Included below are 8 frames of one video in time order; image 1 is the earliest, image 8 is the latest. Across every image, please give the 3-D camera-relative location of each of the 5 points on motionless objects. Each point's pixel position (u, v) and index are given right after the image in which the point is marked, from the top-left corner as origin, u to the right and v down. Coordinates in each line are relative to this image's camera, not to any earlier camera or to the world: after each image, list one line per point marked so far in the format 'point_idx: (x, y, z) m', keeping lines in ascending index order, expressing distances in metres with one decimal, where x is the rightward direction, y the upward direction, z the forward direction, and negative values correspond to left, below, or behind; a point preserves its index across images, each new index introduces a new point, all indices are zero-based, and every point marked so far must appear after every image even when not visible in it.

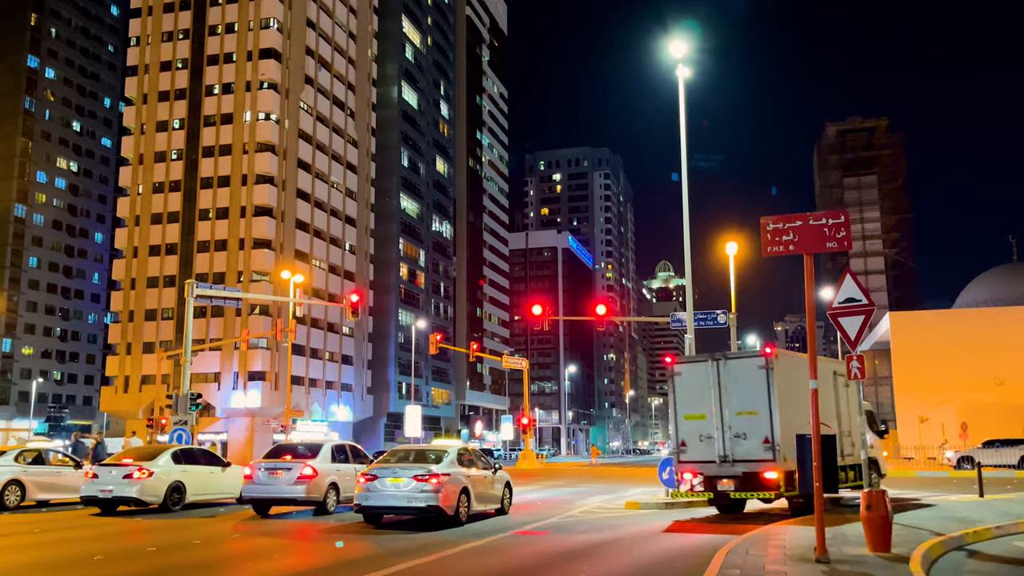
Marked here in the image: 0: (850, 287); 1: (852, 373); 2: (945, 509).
0: (+5.2, 0.0, +13.0) m
1: (+5.3, -1.4, +13.1) m
2: (+7.0, -3.6, +13.5) m
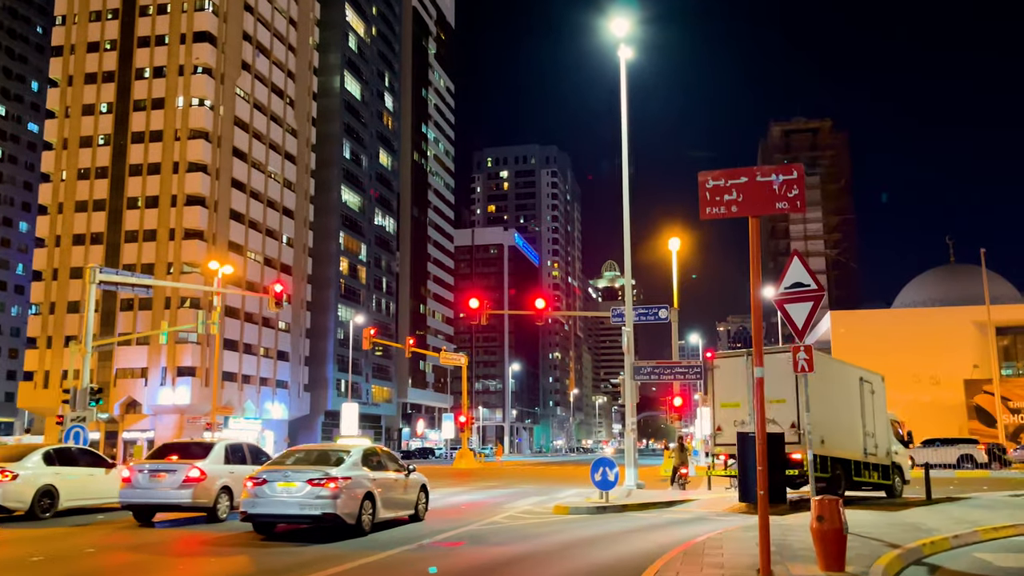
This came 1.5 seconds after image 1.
0: (+4.0, +0.2, +11.8) m
1: (+4.1, -1.1, +11.9) m
2: (+5.7, -3.4, +12.4) m
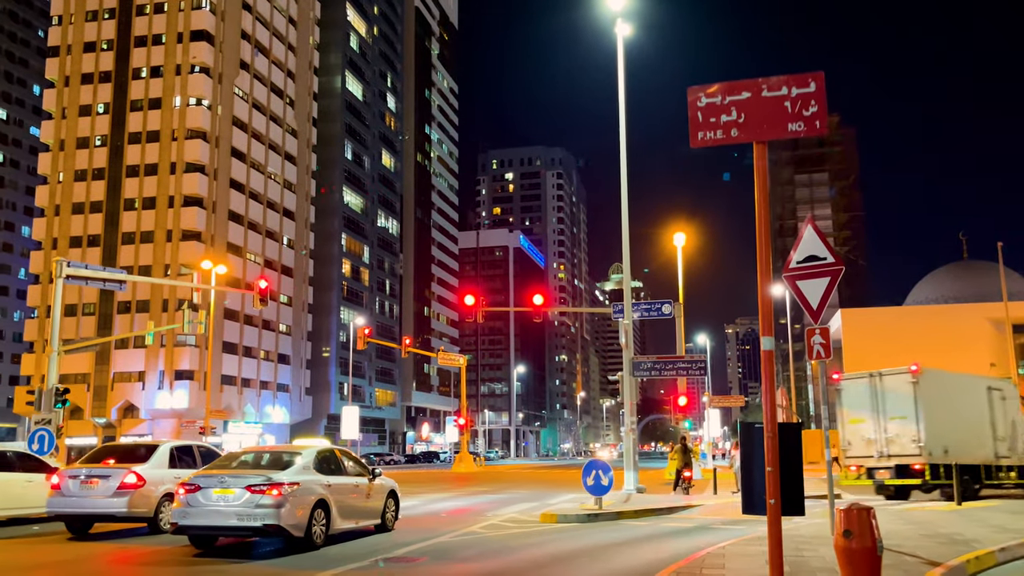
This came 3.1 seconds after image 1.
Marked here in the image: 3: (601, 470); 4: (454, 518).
0: (+3.6, +0.5, +10.2) m
1: (+3.7, -0.8, +10.3) m
2: (+5.3, -3.1, +10.8) m
3: (+1.6, -3.3, +15.2) m
4: (-1.1, -4.3, +15.6) m
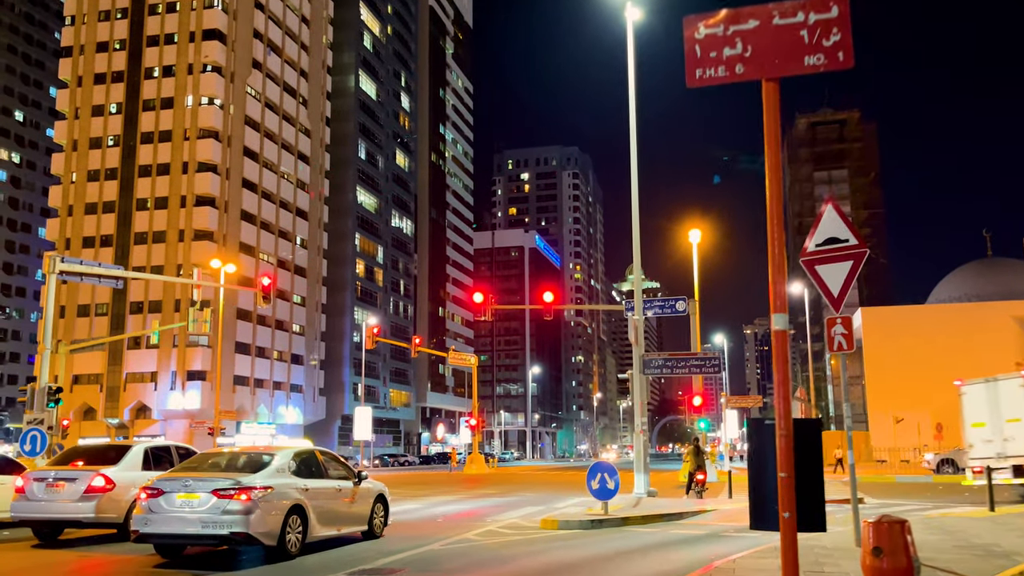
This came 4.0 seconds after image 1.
0: (+3.5, +0.7, +9.2) m
1: (+3.6, -0.6, +9.4) m
2: (+5.2, -2.9, +9.8) m
3: (+1.6, -3.1, +14.2) m
4: (-1.1, -4.1, +14.7) m
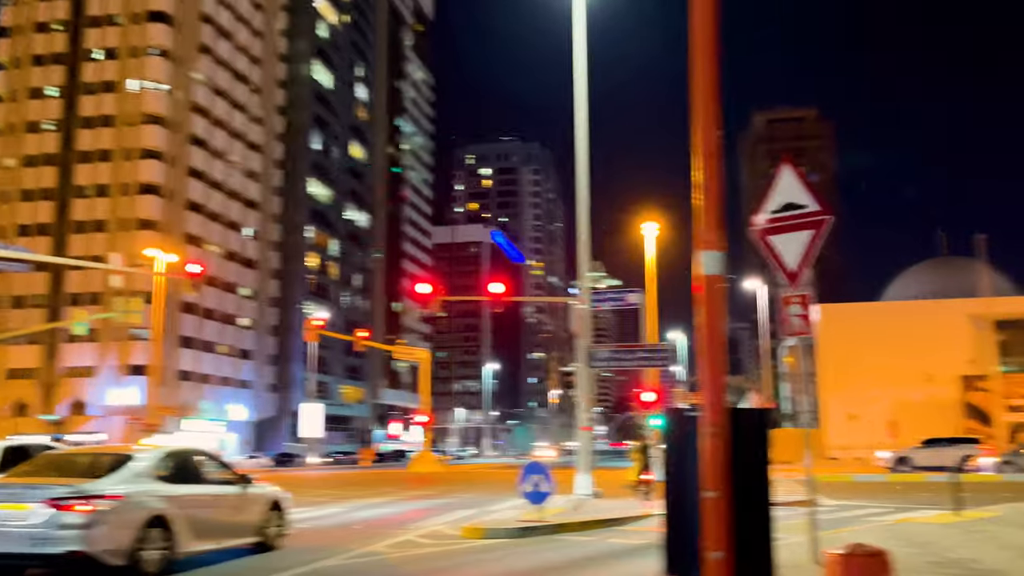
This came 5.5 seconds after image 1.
0: (+2.6, +1.0, +7.9) m
1: (+2.7, -0.4, +8.0) m
2: (+4.3, -2.7, +8.5) m
3: (+0.4, -2.8, +12.8) m
4: (-2.3, -3.8, +13.2) m
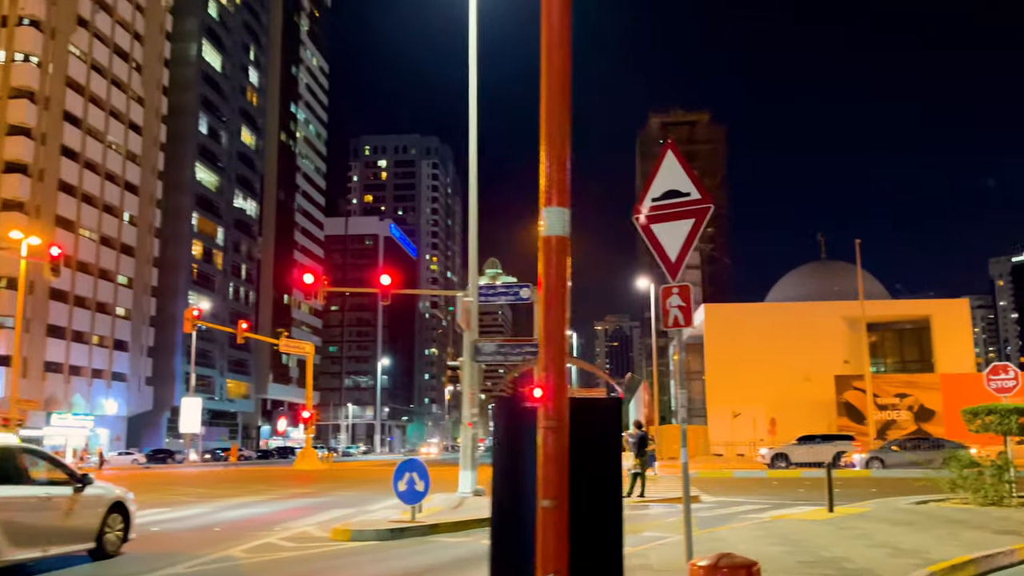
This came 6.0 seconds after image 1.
0: (+1.5, +1.0, +7.6) m
1: (+1.5, -0.3, +7.7) m
2: (+2.9, -2.6, +8.4) m
3: (-1.4, -2.7, +12.2) m
4: (-4.2, -3.6, +12.3) m
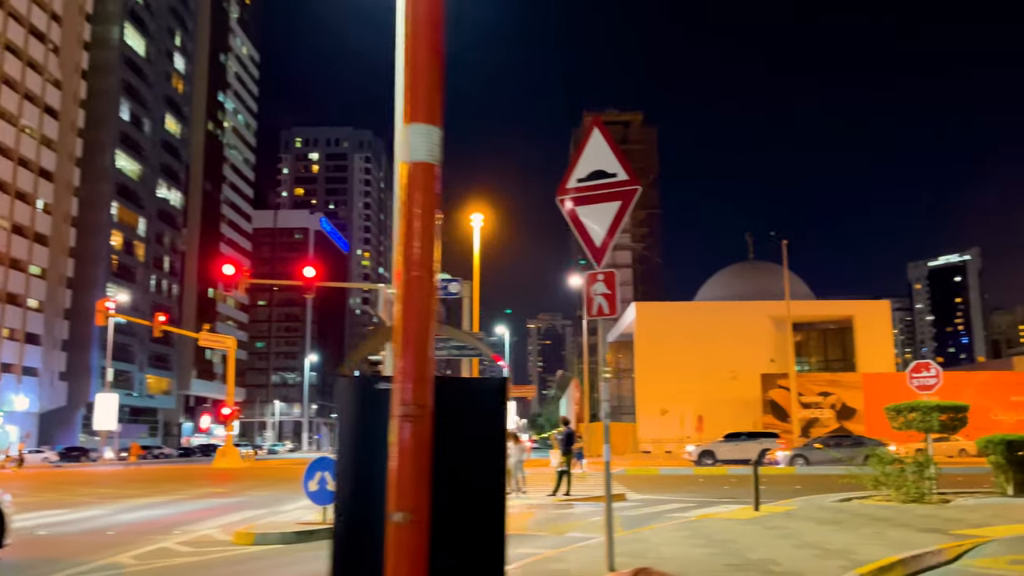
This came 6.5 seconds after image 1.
0: (+0.7, +1.2, +7.1) m
1: (+0.7, -0.2, +7.3) m
2: (+2.1, -2.5, +8.1) m
3: (-2.5, -2.5, +11.5) m
4: (-5.3, -3.4, +11.4) m
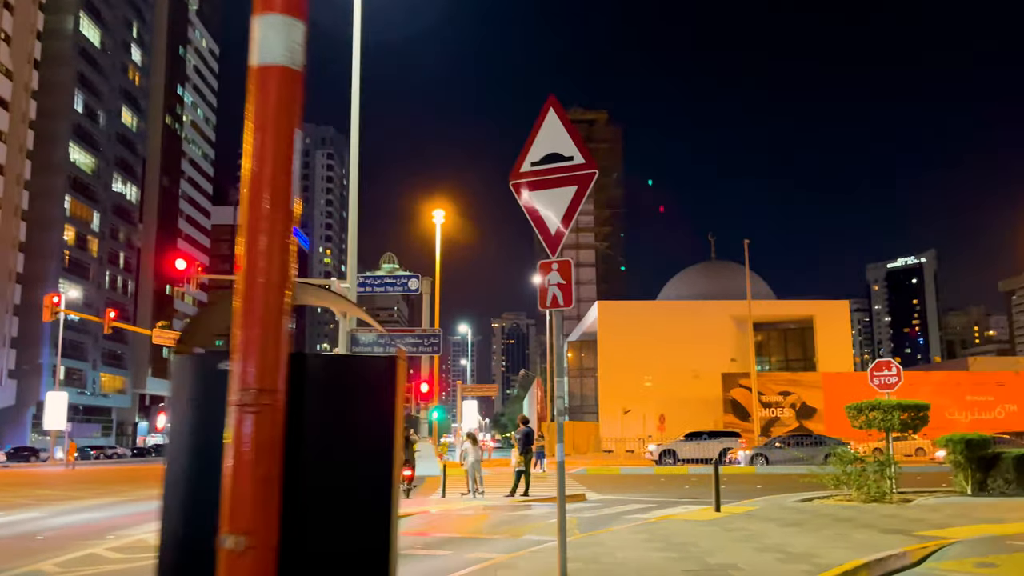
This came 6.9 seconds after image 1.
0: (+0.3, +1.2, +6.7) m
1: (+0.3, -0.1, +6.9) m
2: (+1.6, -2.4, +7.7) m
3: (-3.1, -2.4, +11.0) m
4: (-5.9, -3.3, +10.7) m
